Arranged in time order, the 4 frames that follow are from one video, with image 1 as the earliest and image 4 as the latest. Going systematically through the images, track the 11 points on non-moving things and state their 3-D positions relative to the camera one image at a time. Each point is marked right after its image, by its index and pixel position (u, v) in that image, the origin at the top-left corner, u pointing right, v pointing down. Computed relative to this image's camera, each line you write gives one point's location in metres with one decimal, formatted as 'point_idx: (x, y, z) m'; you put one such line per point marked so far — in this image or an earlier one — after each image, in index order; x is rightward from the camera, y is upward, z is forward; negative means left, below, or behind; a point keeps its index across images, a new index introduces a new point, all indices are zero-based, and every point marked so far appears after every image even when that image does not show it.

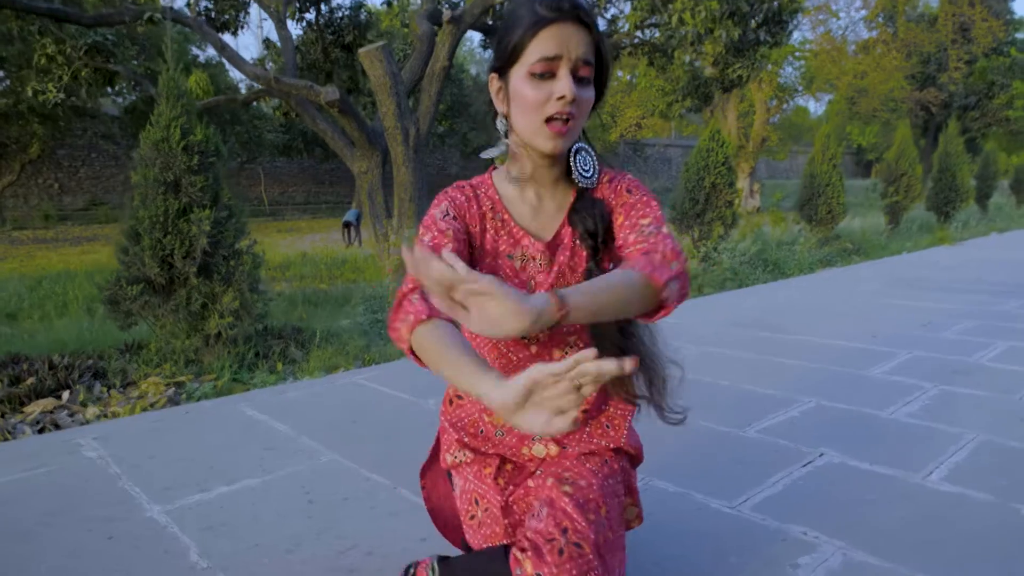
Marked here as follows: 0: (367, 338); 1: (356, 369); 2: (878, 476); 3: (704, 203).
0: (-0.7, -0.2, +3.4) m
1: (-0.6, -0.3, +2.7) m
2: (+0.8, -0.4, +1.6) m
3: (+1.5, +0.7, +5.5) m
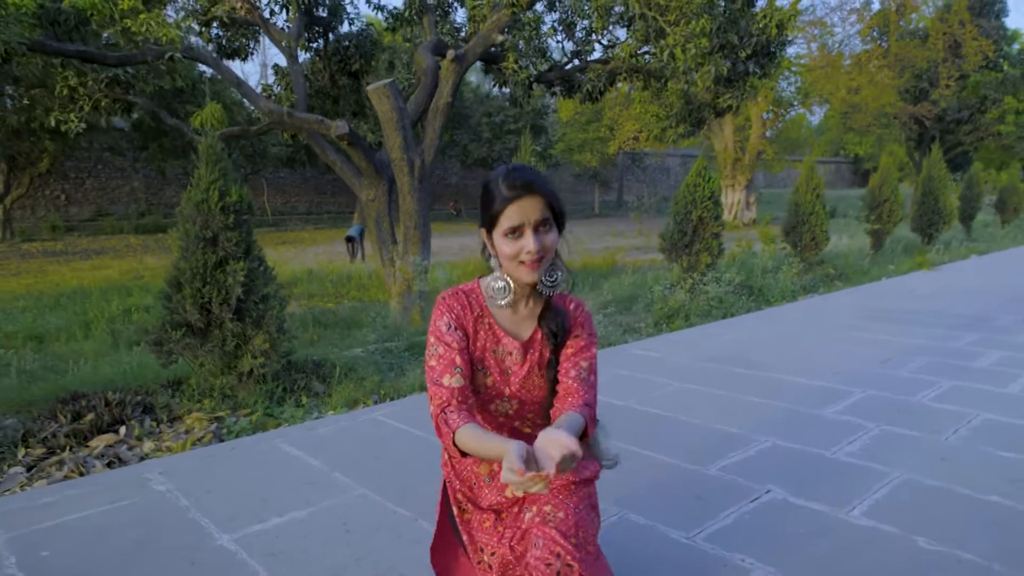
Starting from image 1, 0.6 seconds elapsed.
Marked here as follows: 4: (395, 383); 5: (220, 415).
0: (-0.7, -0.4, +3.8) m
1: (-0.6, -0.5, +3.1) m
2: (+0.8, -0.6, +1.9) m
3: (+1.5, +0.4, +5.9) m
4: (-0.6, -0.5, +3.5) m
5: (-1.2, -0.5, +3.0) m
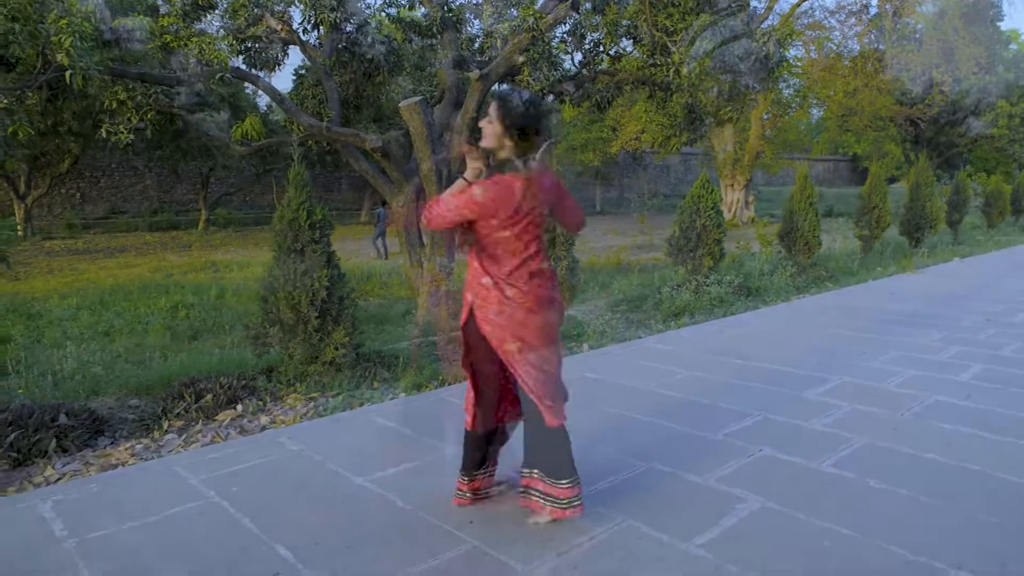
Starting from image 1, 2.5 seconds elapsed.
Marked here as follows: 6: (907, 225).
0: (-0.5, -0.4, +4.4) m
1: (-0.4, -0.5, +3.7) m
2: (+1.0, -0.6, +2.6) m
3: (+1.7, +0.4, +6.5) m
4: (-0.4, -0.5, +4.1) m
5: (-1.0, -0.6, +3.6) m
6: (+5.8, +0.9, +10.5) m
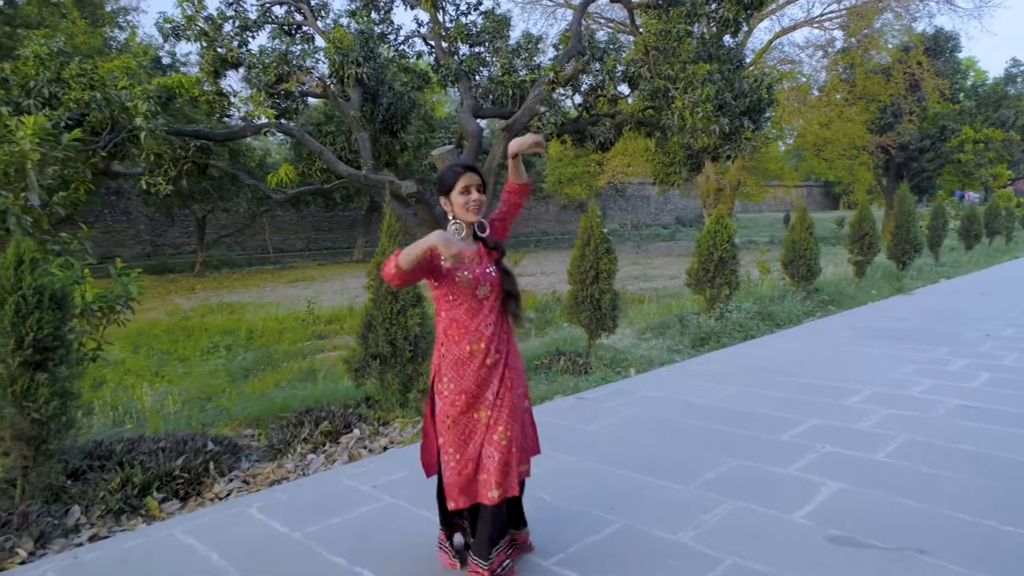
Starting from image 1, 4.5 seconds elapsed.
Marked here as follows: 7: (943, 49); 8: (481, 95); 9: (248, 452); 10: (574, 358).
0: (-0.1, -0.7, +4.9) m
1: (+0.1, -0.7, +4.2) m
2: (+1.5, -0.7, +3.1) m
3: (+2.0, +0.2, +7.2) m
4: (+0.1, -0.7, +4.6) m
5: (-0.6, -0.8, +4.1) m
6: (+6.0, +0.6, +11.3) m
7: (+10.4, +5.7, +17.2) m
8: (-0.3, +1.8, +6.8) m
9: (-1.4, -0.9, +3.8) m
10: (+0.5, -0.6, +5.8) m
